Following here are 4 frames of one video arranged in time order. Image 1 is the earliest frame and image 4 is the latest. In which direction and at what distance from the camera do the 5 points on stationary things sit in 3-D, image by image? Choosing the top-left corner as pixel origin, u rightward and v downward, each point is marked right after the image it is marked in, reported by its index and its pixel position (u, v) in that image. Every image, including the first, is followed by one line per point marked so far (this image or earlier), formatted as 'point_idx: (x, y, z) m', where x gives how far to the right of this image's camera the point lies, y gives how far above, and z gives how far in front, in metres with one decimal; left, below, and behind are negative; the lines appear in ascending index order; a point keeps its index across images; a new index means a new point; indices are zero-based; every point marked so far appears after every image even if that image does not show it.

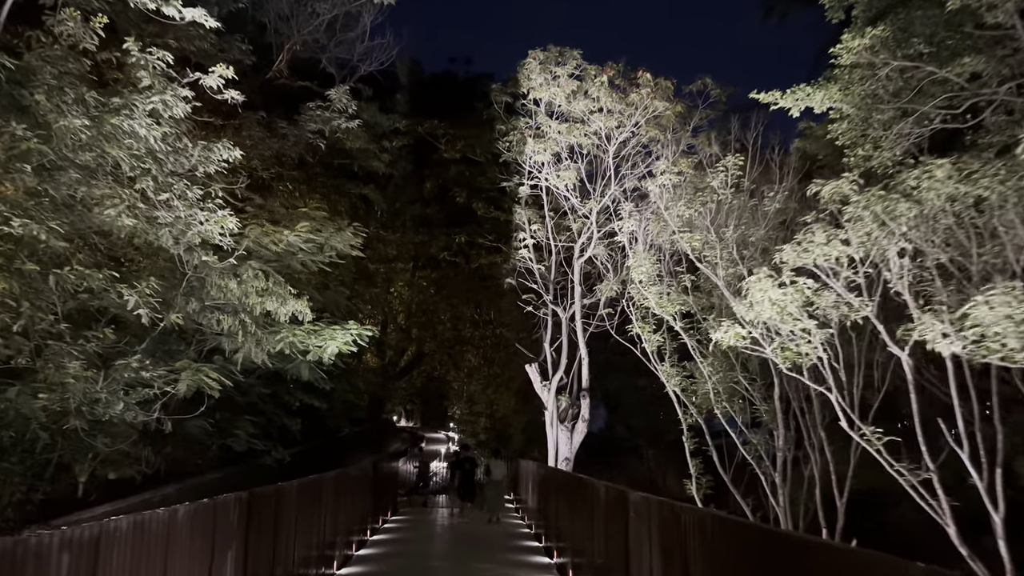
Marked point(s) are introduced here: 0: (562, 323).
0: (+1.0, -0.7, +16.5) m
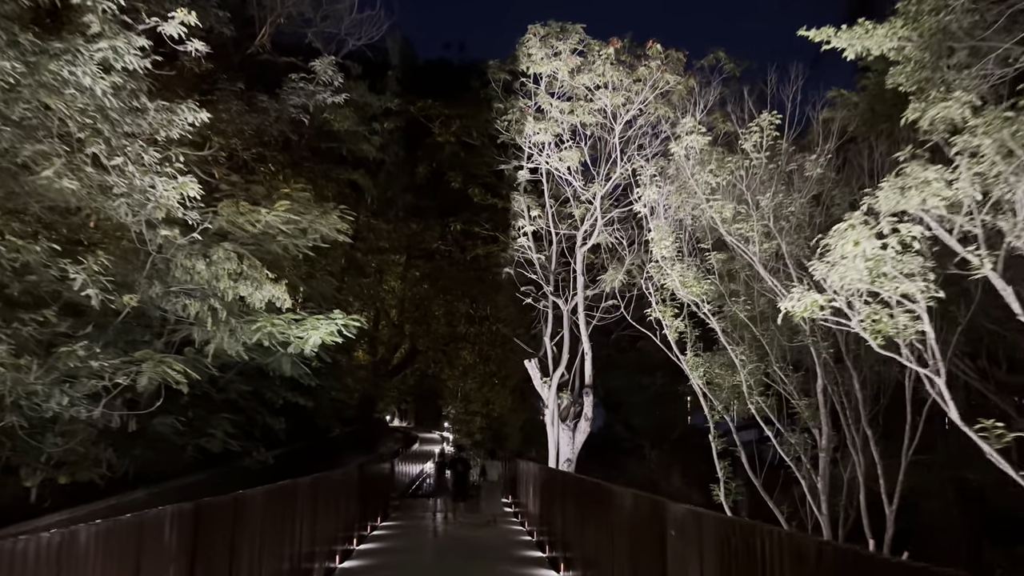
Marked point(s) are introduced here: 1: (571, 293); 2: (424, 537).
0: (+1.0, -0.6, +15.5) m
1: (+1.2, -0.1, +15.4) m
2: (-1.4, -4.0, +12.9) m
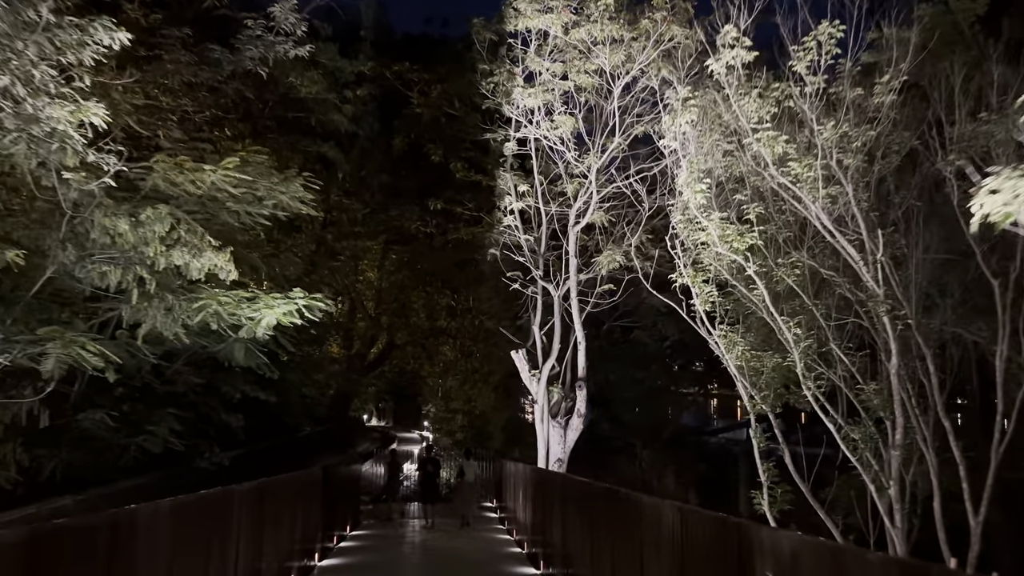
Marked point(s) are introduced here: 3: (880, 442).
0: (+0.8, -0.3, +14.2) m
1: (+0.9, +0.2, +14.1) m
2: (-1.6, -3.8, +11.5) m
3: (+2.7, -1.1, +5.7) m
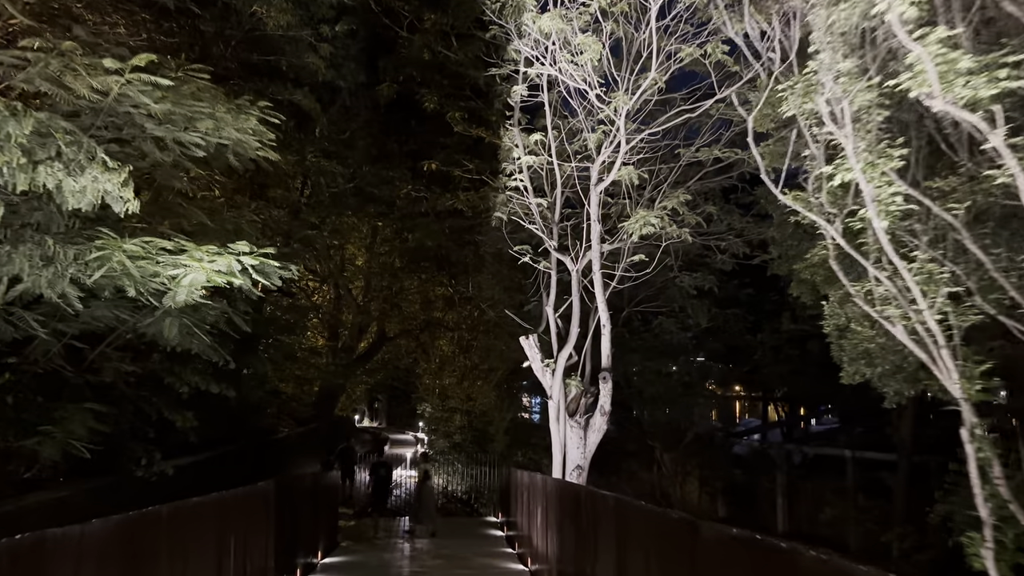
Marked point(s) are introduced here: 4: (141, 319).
0: (+0.9, +0.1, +11.9) m
1: (+1.0, +0.6, +11.7) m
2: (-1.5, -3.4, +9.1) m
3: (+2.9, -0.7, +3.4) m
4: (-3.5, -0.3, +7.5) m
